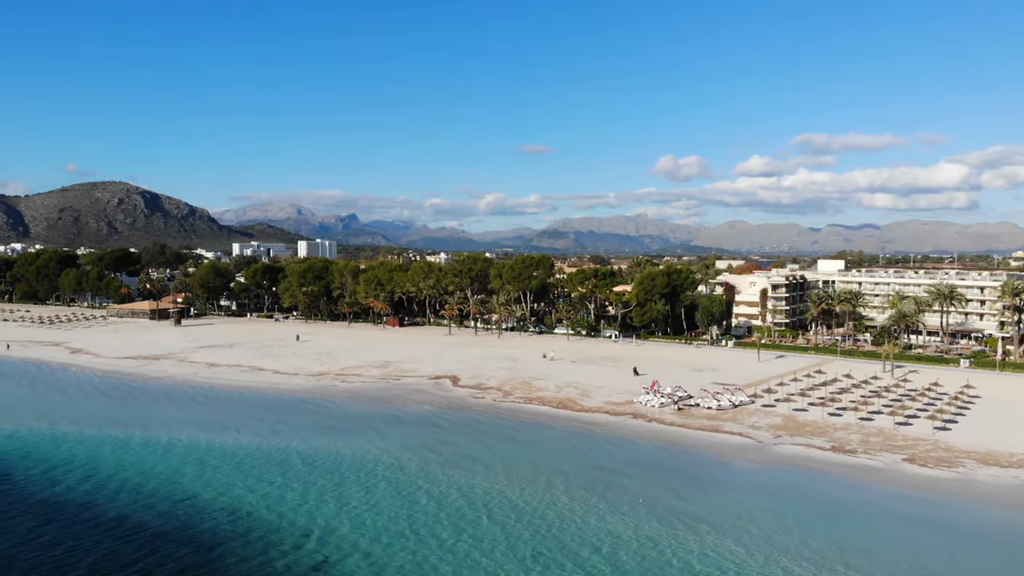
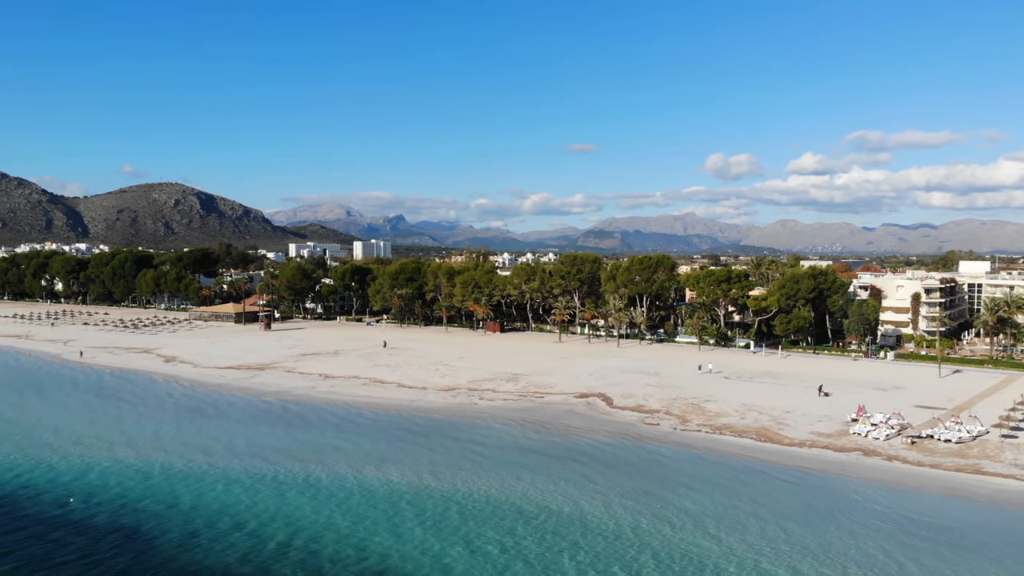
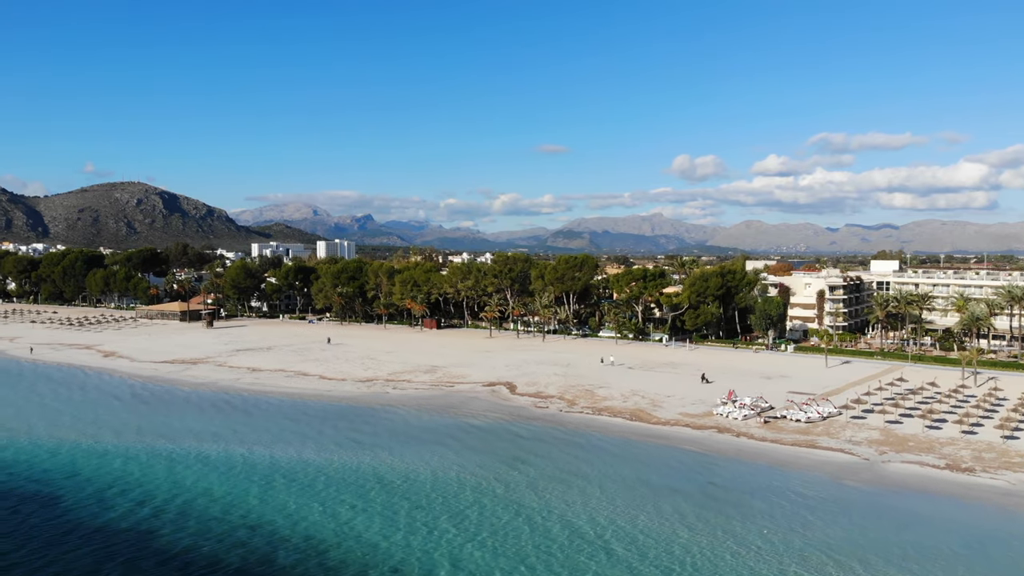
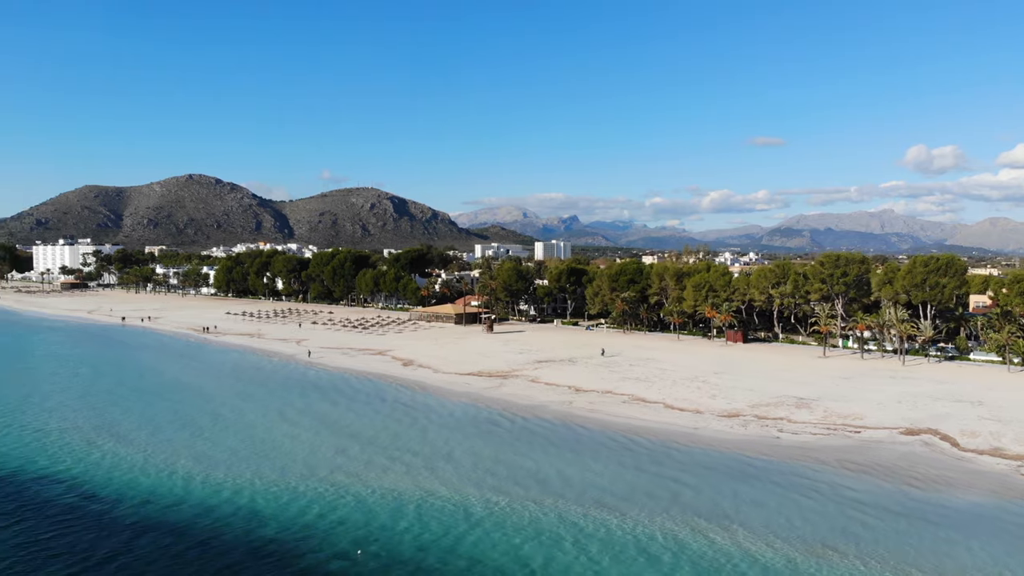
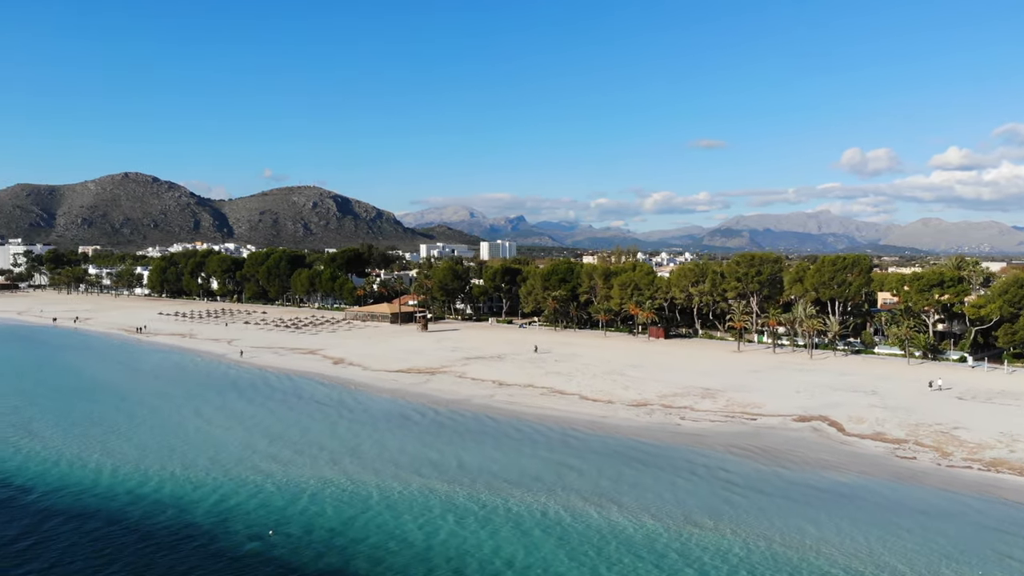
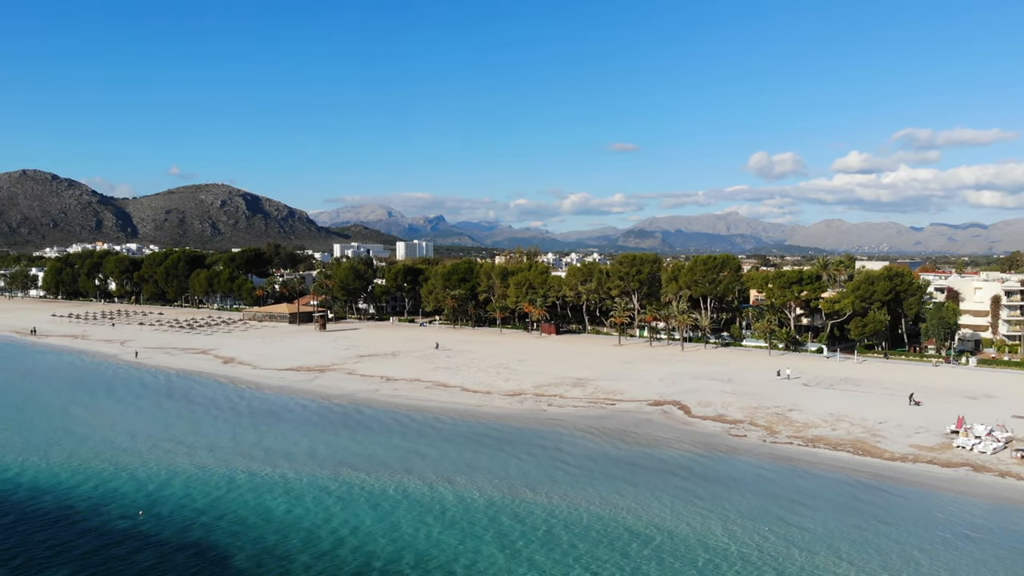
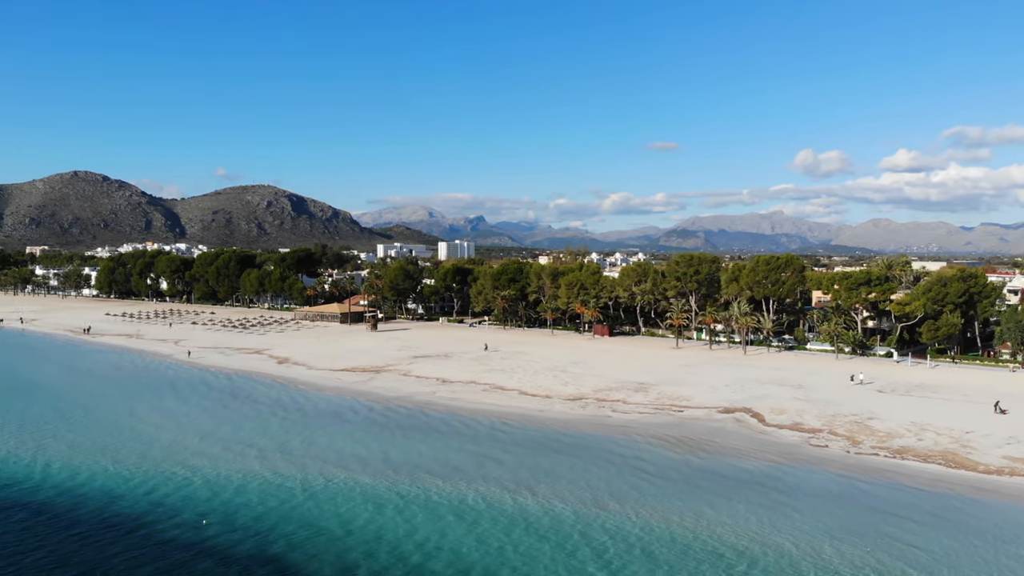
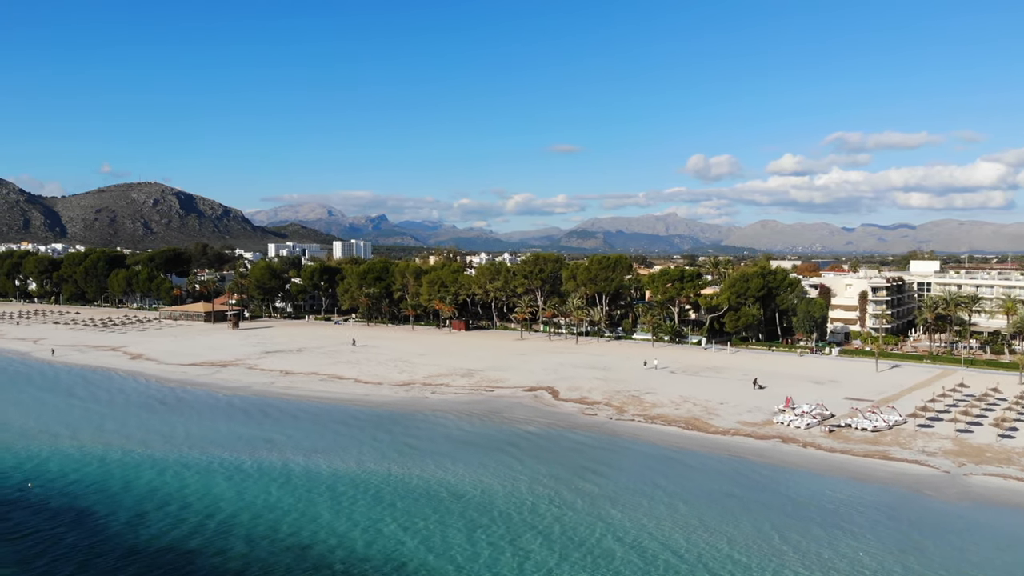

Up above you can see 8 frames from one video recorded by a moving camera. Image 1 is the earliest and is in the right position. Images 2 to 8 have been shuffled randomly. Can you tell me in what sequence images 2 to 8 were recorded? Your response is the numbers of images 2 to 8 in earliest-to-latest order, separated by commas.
3, 8, 2, 6, 7, 5, 4
